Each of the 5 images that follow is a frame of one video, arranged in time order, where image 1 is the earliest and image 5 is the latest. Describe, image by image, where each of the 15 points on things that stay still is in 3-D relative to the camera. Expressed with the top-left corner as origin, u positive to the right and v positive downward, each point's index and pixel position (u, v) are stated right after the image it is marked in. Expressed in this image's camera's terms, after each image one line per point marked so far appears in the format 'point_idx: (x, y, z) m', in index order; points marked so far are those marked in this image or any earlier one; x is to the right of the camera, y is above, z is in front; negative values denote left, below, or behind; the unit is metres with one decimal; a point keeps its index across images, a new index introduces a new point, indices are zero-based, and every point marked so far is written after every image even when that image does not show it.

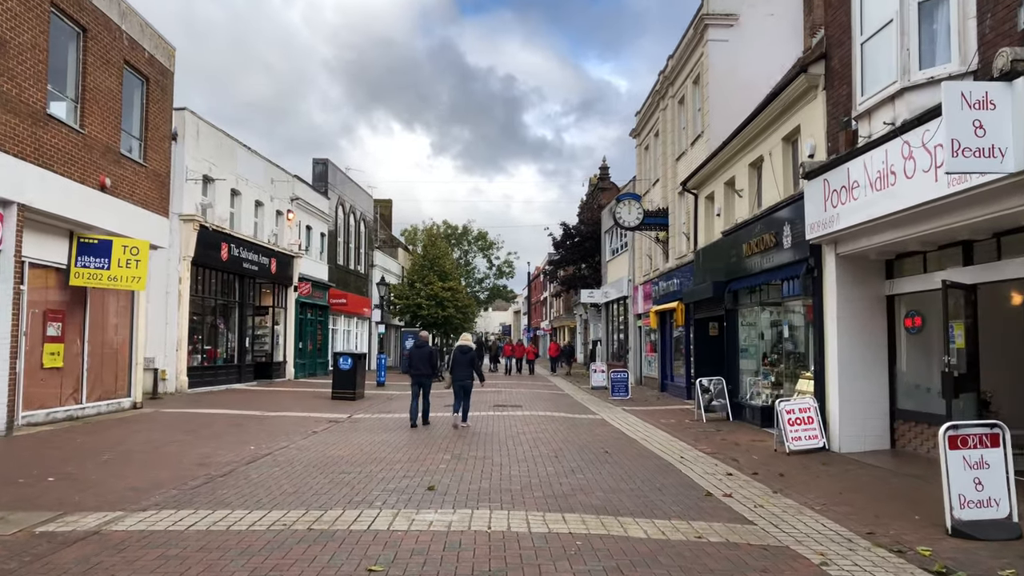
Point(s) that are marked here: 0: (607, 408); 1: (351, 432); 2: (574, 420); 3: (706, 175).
0: (+2.4, -2.9, +18.6) m
1: (-2.7, -2.4, +12.9) m
2: (+1.2, -2.6, +14.7) m
3: (+4.6, +2.7, +18.0) m
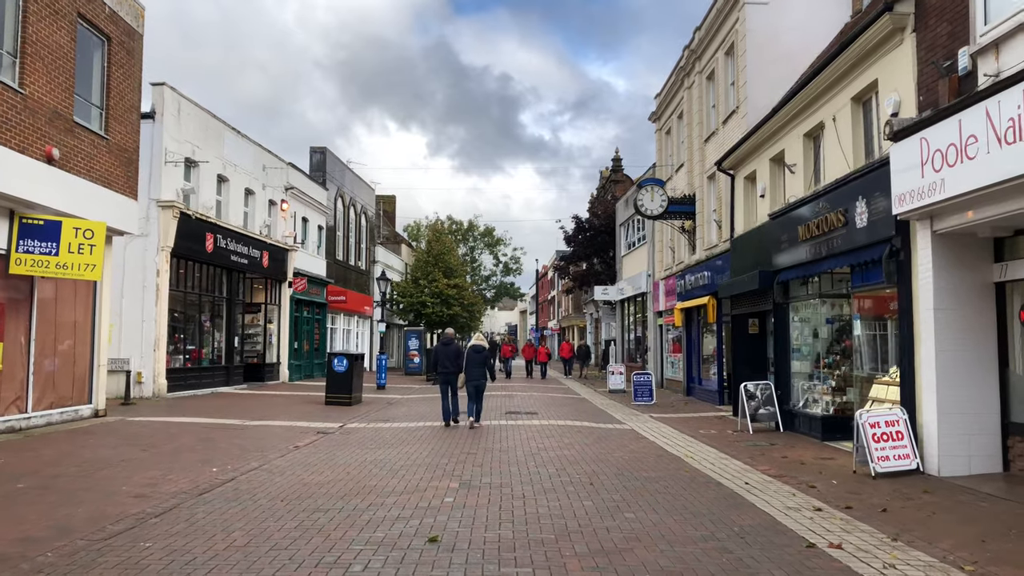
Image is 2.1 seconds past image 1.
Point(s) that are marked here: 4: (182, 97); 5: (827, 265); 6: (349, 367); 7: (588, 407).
0: (+2.7, -2.8, +16.6) m
1: (-2.4, -2.3, +10.9) m
2: (+1.5, -2.4, +12.7) m
3: (+4.9, +2.9, +15.9) m
4: (-8.2, +4.8, +19.1) m
5: (+4.8, +0.3, +11.6) m
6: (-3.9, -1.9, +18.3) m
7: (+1.8, -2.8, +18.2) m
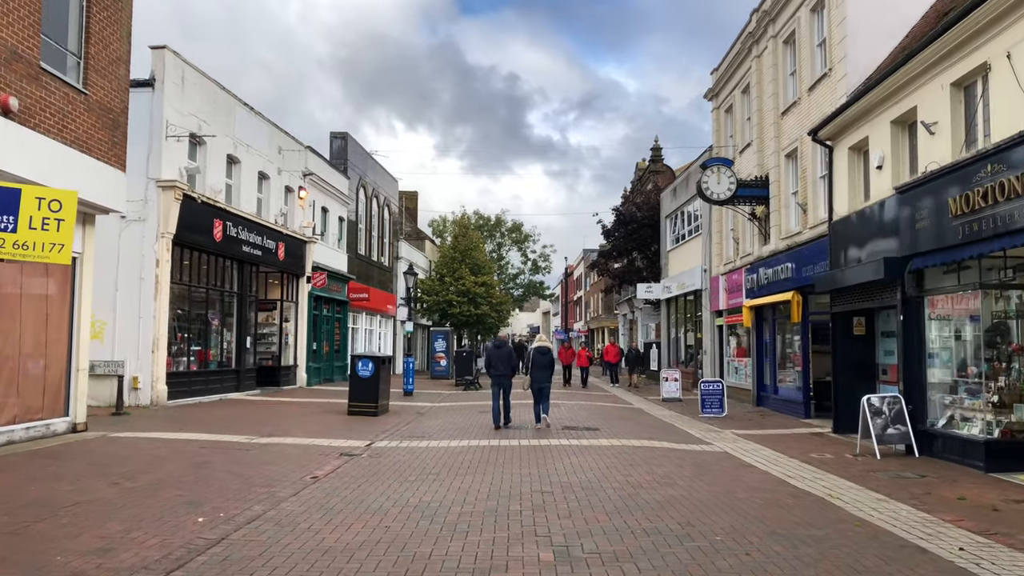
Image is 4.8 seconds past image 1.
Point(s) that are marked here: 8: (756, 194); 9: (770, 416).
0: (+3.7, -2.6, +14.0) m
1: (-1.6, -2.1, +8.4) m
2: (+2.4, -2.3, +10.1) m
3: (+6.0, +3.0, +13.3) m
4: (-7.1, +4.9, +16.8) m
5: (+5.7, +0.5, +9.0) m
6: (-2.9, -1.7, +15.9) m
7: (+2.9, -2.7, +15.6) m
8: (+6.2, +2.4, +19.4) m
9: (+5.9, -2.9, +17.4) m
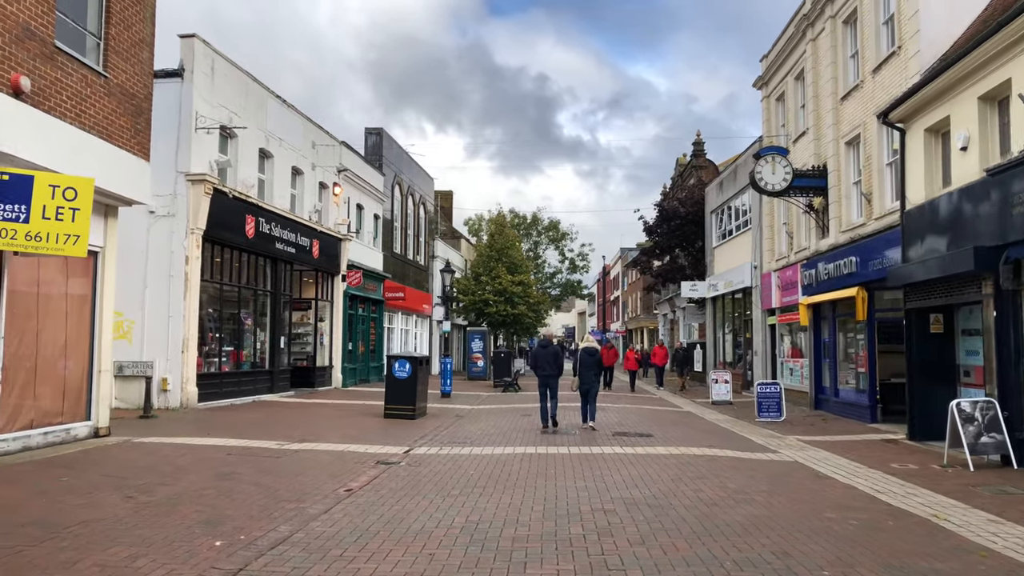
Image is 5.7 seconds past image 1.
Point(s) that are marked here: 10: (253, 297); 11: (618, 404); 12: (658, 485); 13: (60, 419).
0: (+4.5, -2.5, +12.9) m
1: (-1.0, -2.0, +7.6) m
2: (+3.0, -2.2, +9.1) m
3: (+6.7, +3.1, +12.1) m
4: (-6.2, +5.0, +16.2) m
5: (+6.2, +0.6, +7.8) m
6: (-2.0, -1.7, +15.1) m
7: (+3.7, -2.6, +14.5) m
8: (+7.2, +2.5, +18.2) m
9: (+6.8, -2.8, +16.2) m
10: (-6.3, -0.2, +18.4) m
11: (+2.5, -2.7, +18.0) m
12: (+1.5, -2.0, +7.9) m
13: (-5.9, -1.7, +9.9) m
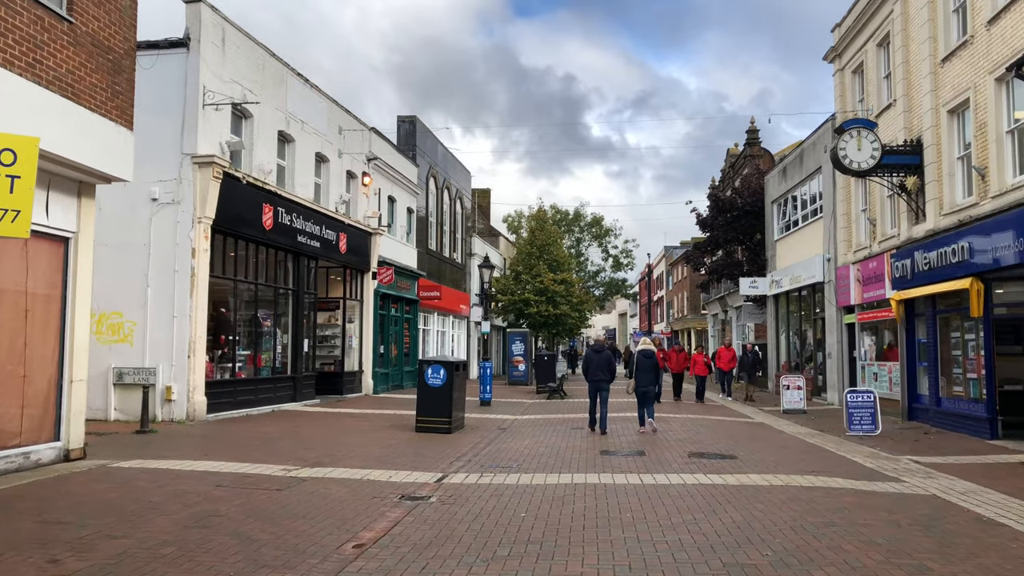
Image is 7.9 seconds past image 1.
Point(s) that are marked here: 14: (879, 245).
0: (+5.2, -2.4, +10.6) m
1: (-0.5, -1.9, +5.6) m
2: (+3.6, -2.0, +6.9) m
3: (+7.4, +3.3, +9.7) m
4: (-5.4, +5.0, +14.4) m
5: (+6.7, +0.8, +5.5) m
6: (-1.1, -1.6, +13.1) m
7: (+4.6, -2.5, +12.3) m
8: (+8.2, +2.6, +15.8) m
9: (+7.8, -2.7, +13.8) m
10: (-5.2, -0.2, +16.7) m
11: (+3.5, -2.6, +15.8) m
12: (+2.0, -1.9, +5.8) m
13: (-5.3, -1.6, +8.1) m
14: (+8.6, +1.0, +17.8) m
